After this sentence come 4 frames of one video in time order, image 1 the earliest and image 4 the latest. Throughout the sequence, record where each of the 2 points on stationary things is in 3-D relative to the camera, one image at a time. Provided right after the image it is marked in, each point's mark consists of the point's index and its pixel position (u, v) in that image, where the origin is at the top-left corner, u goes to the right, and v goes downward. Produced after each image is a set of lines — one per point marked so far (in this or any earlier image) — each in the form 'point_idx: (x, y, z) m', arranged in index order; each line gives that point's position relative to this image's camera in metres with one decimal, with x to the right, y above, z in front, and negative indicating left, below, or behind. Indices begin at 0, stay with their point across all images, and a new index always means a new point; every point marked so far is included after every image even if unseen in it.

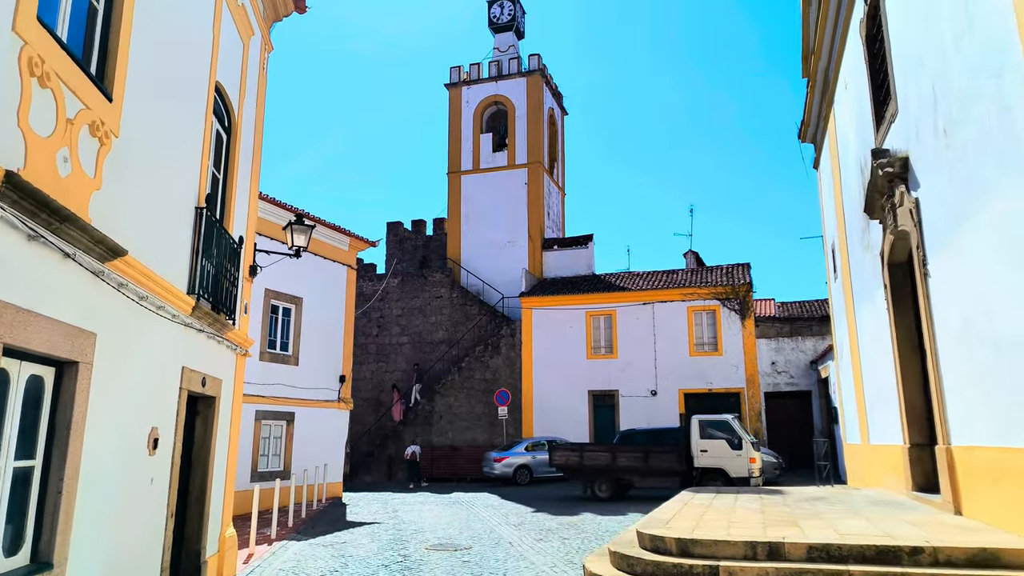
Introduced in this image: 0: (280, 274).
0: (-4.8, +0.3, +14.8) m
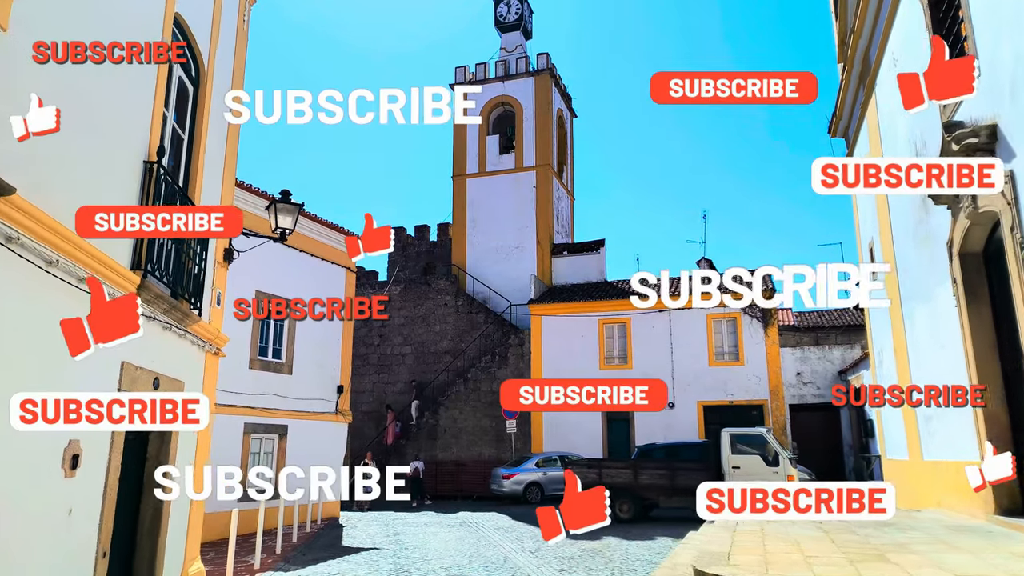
0: (-4.6, +0.3, +13.7) m
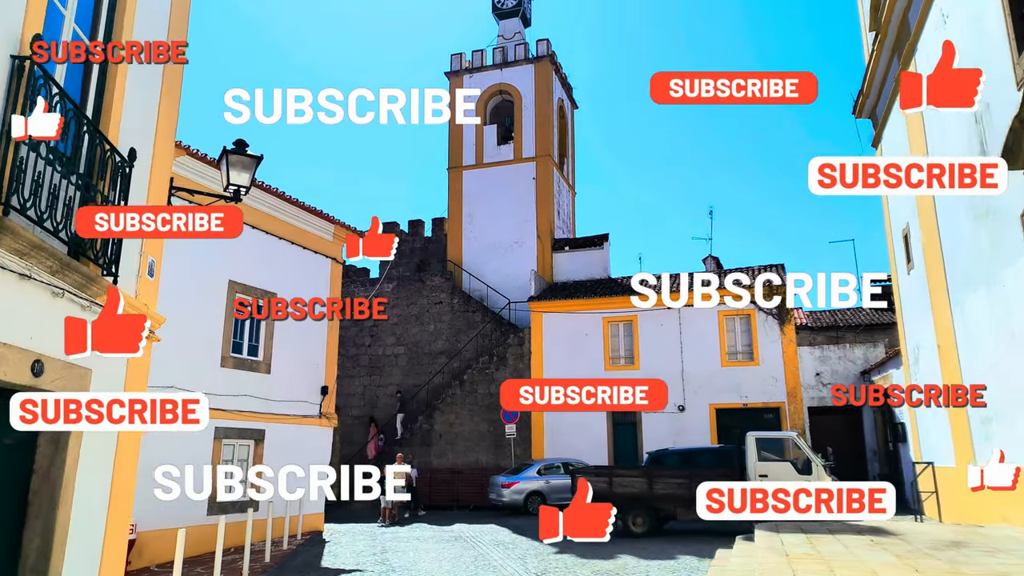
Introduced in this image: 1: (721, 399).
0: (-4.6, +0.4, +12.5) m
1: (+5.4, -2.8, +18.4) m
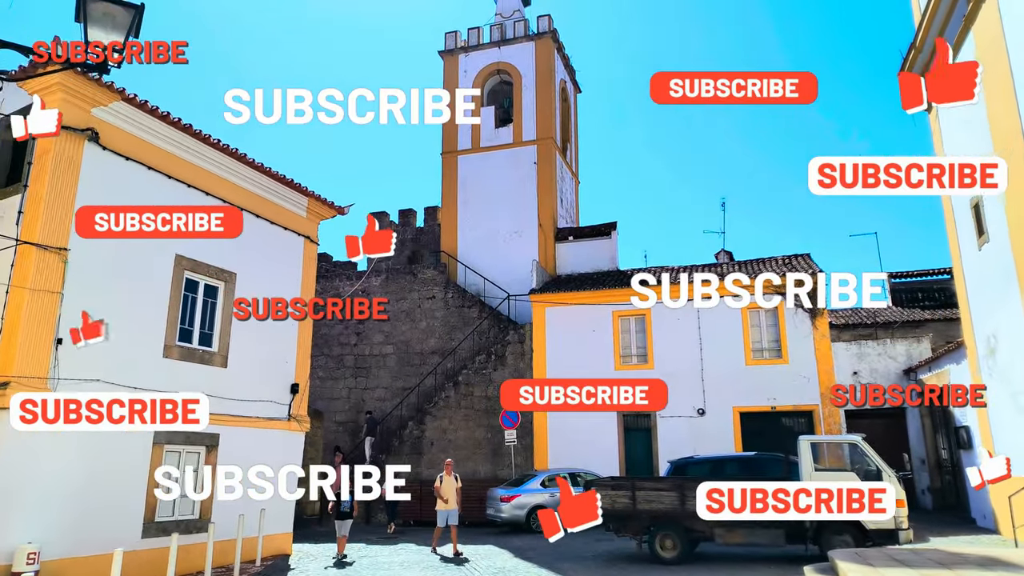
0: (-4.5, +0.7, +10.5) m
1: (+5.4, -2.6, +16.5) m
